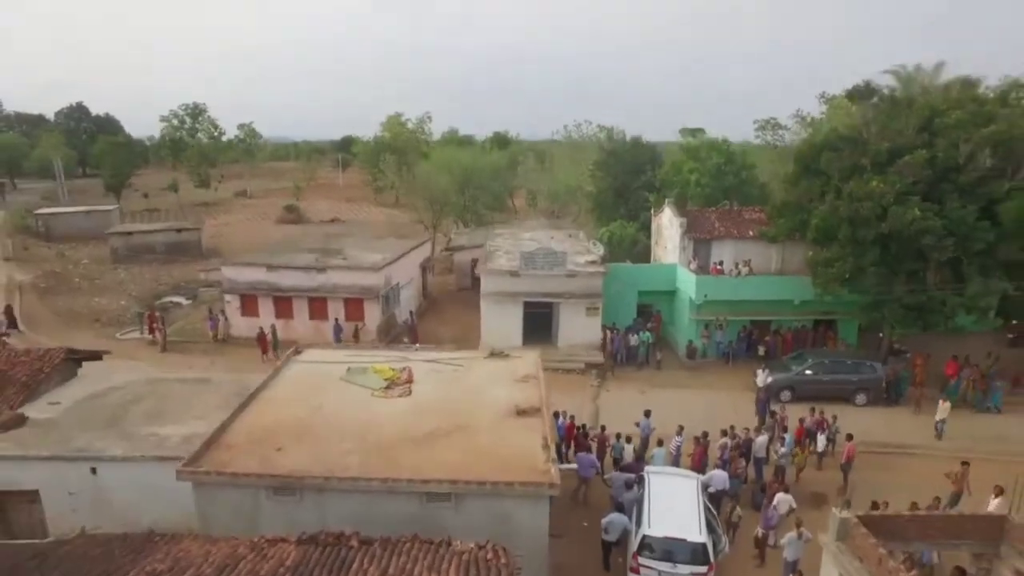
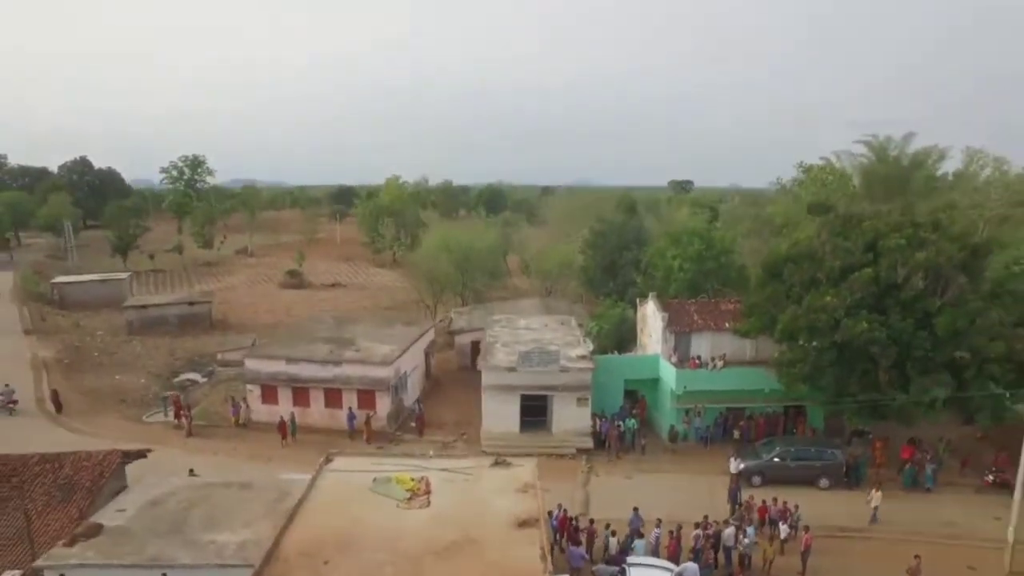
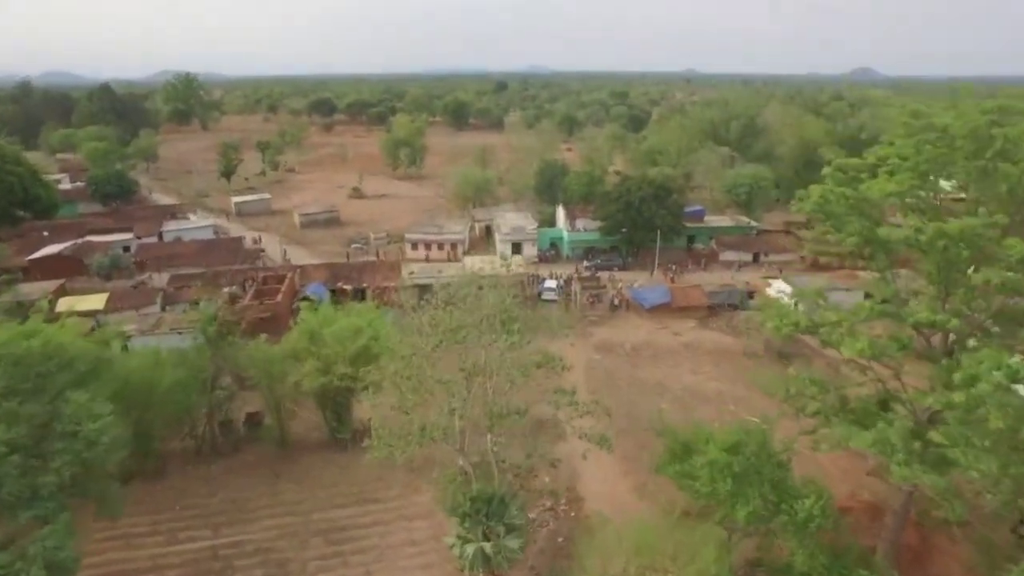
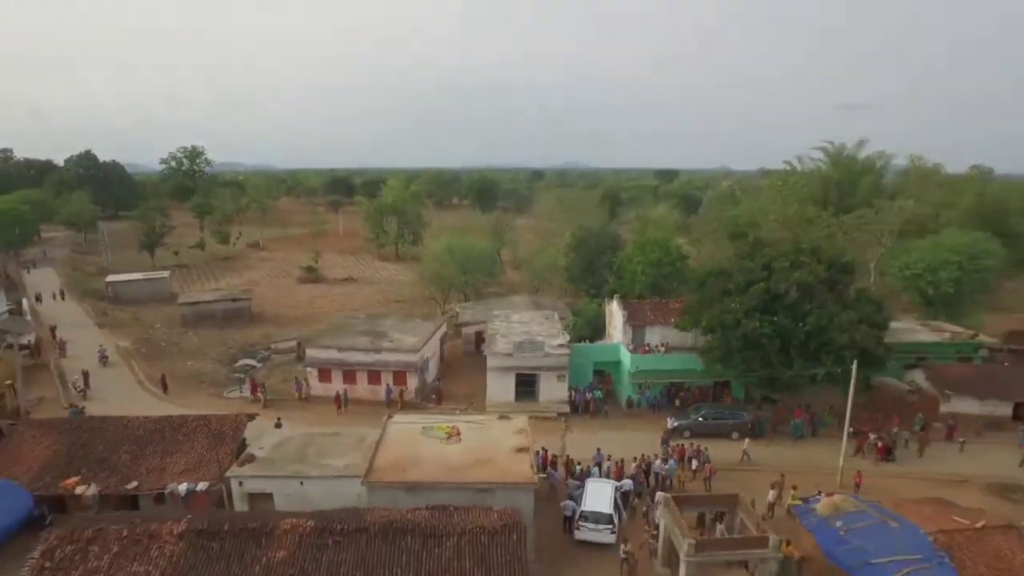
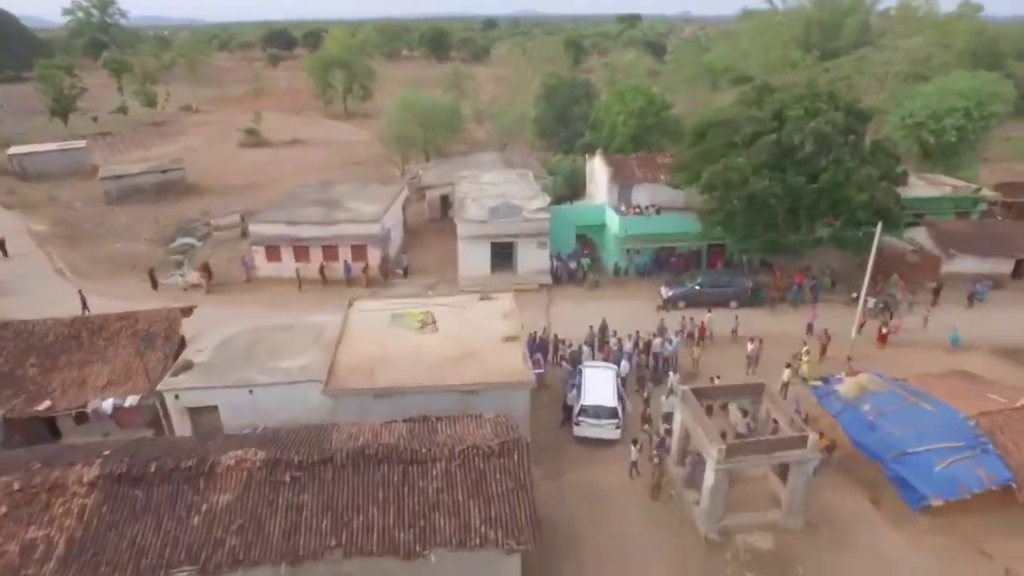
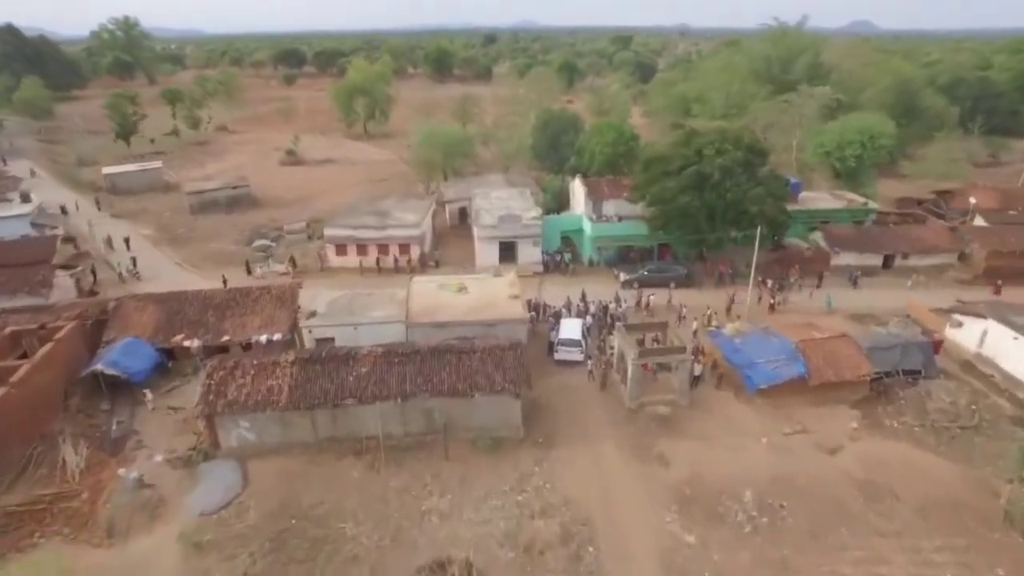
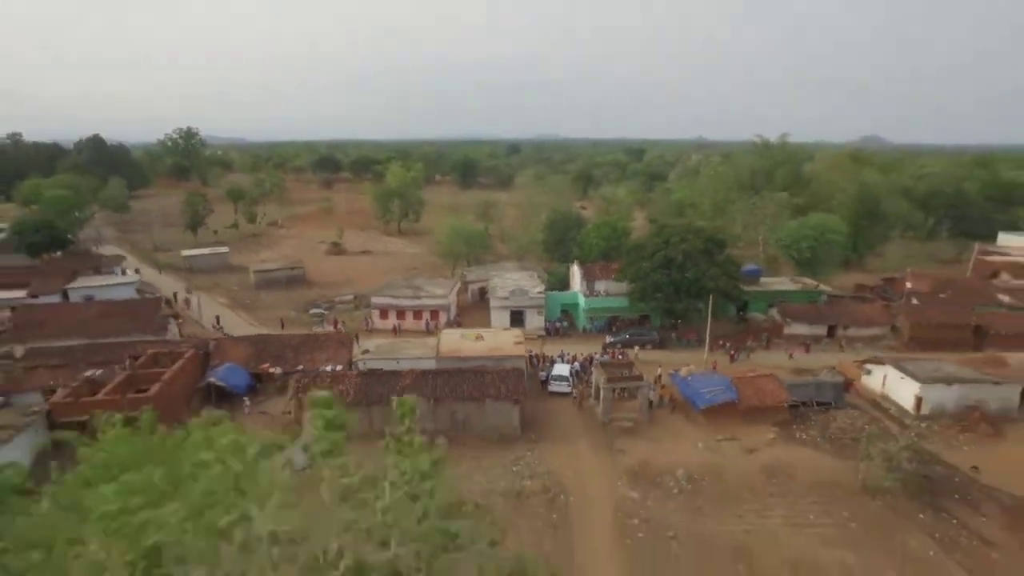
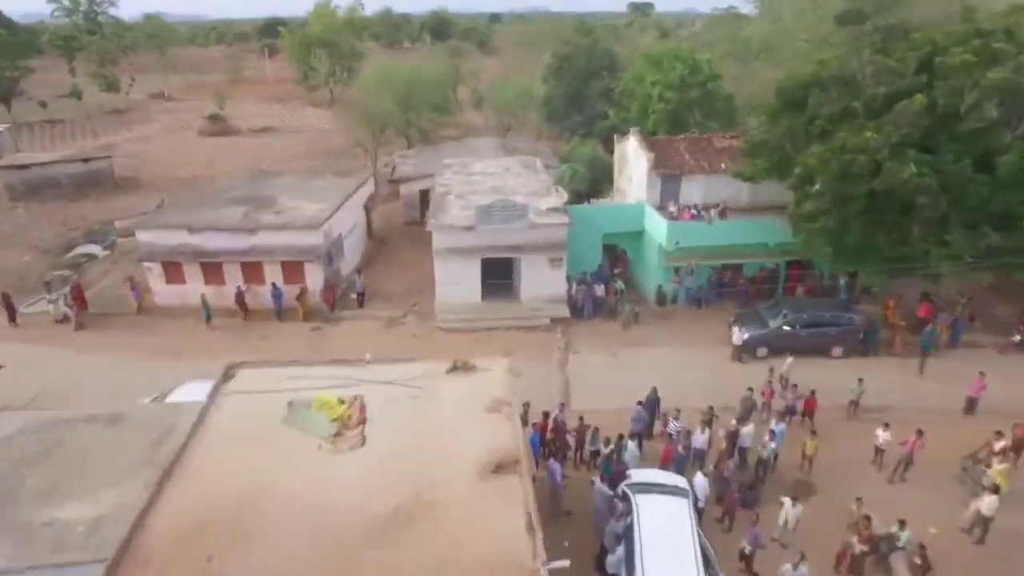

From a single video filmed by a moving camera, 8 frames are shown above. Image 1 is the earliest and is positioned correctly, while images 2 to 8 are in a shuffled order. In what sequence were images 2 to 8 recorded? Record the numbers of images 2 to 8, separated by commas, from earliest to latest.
2, 4, 7, 3, 6, 5, 8
